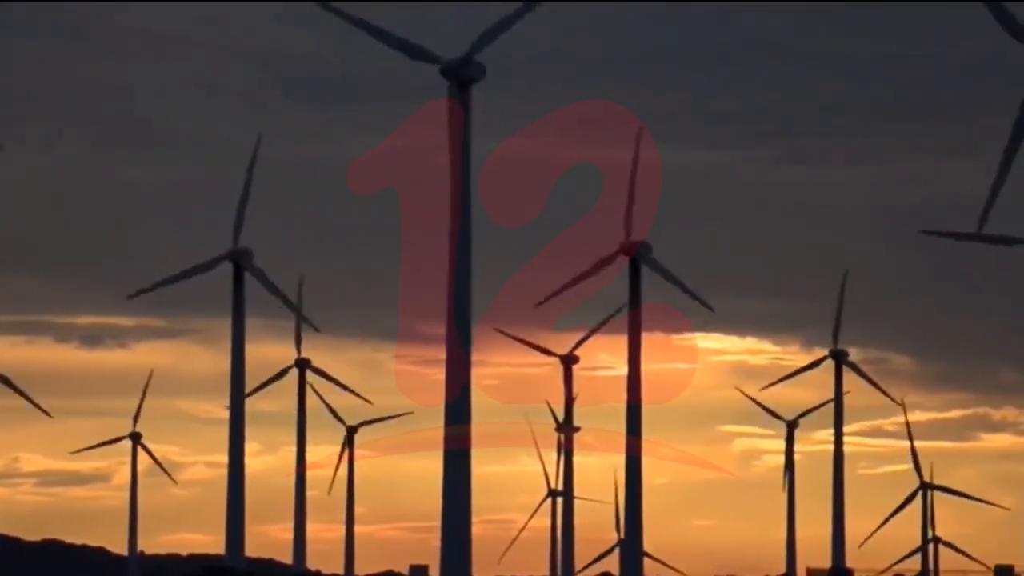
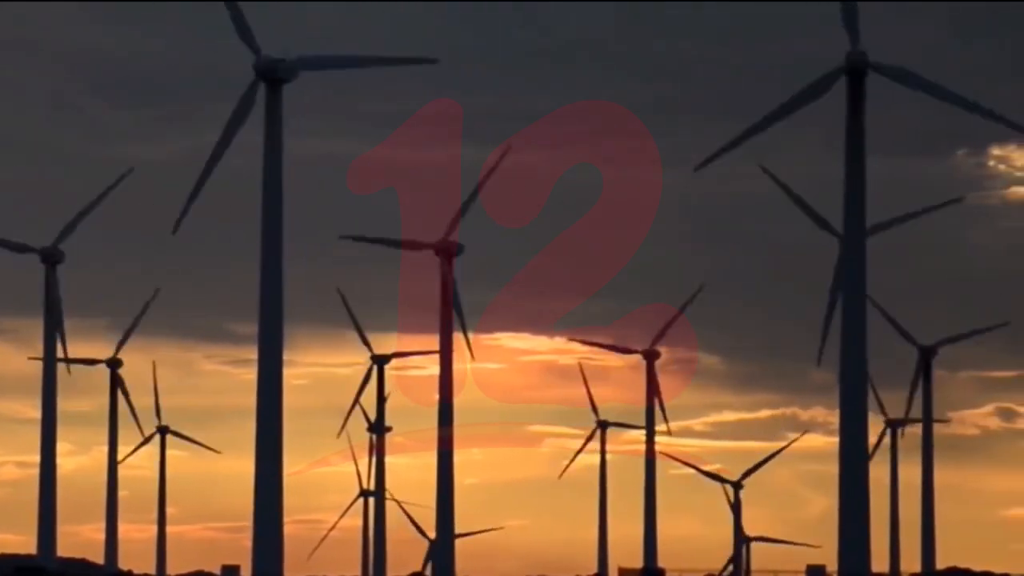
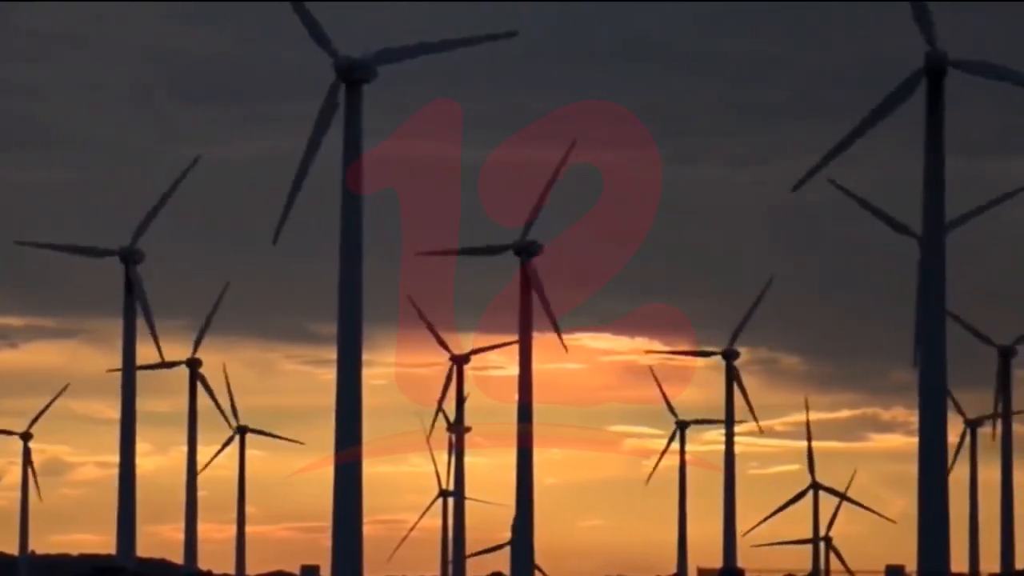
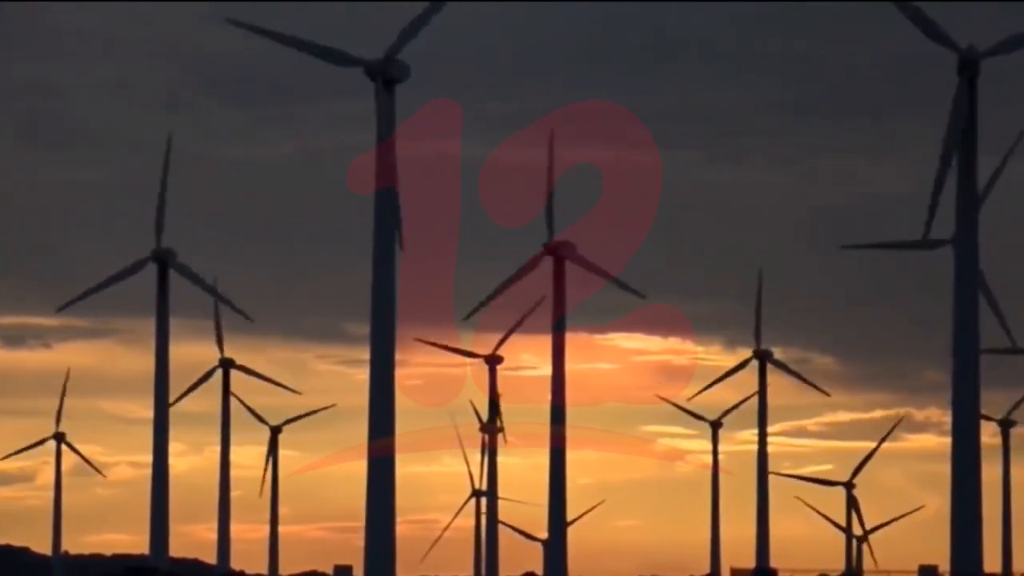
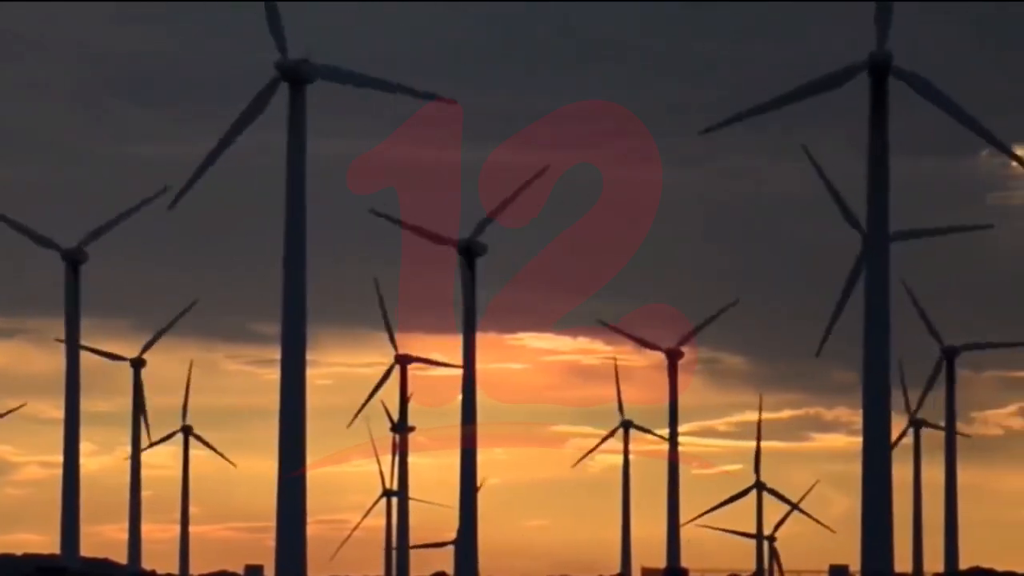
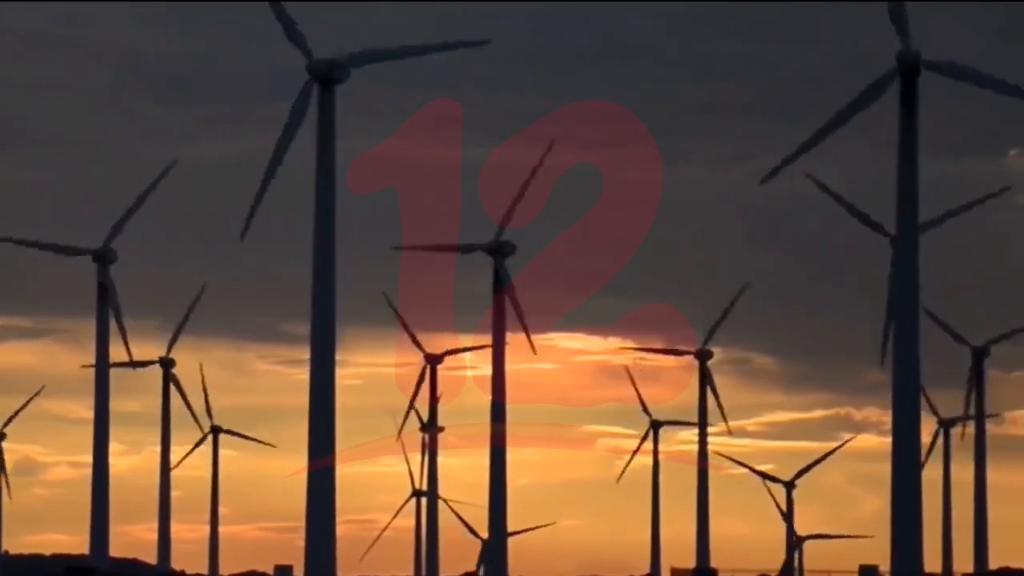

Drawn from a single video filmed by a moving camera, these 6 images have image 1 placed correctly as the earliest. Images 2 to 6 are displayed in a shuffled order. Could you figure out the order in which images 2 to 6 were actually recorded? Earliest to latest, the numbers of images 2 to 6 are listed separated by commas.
4, 3, 6, 5, 2
